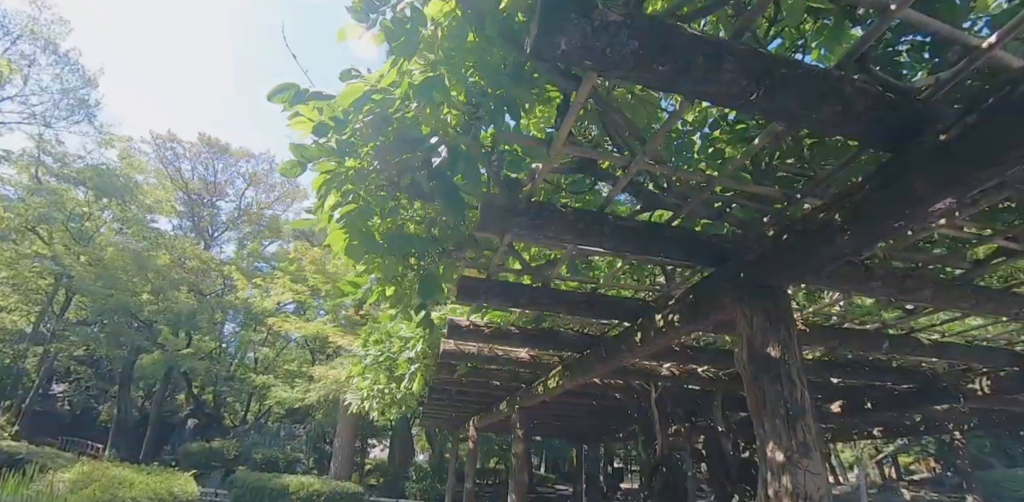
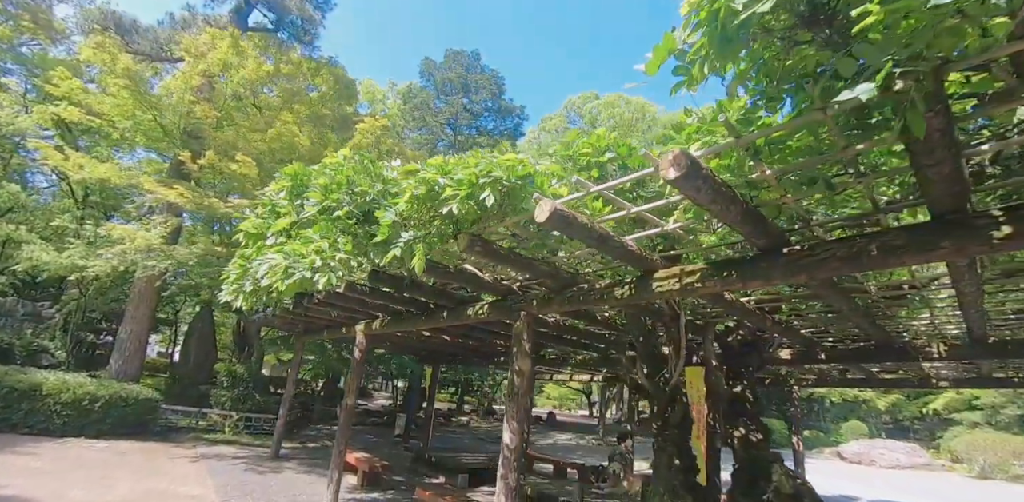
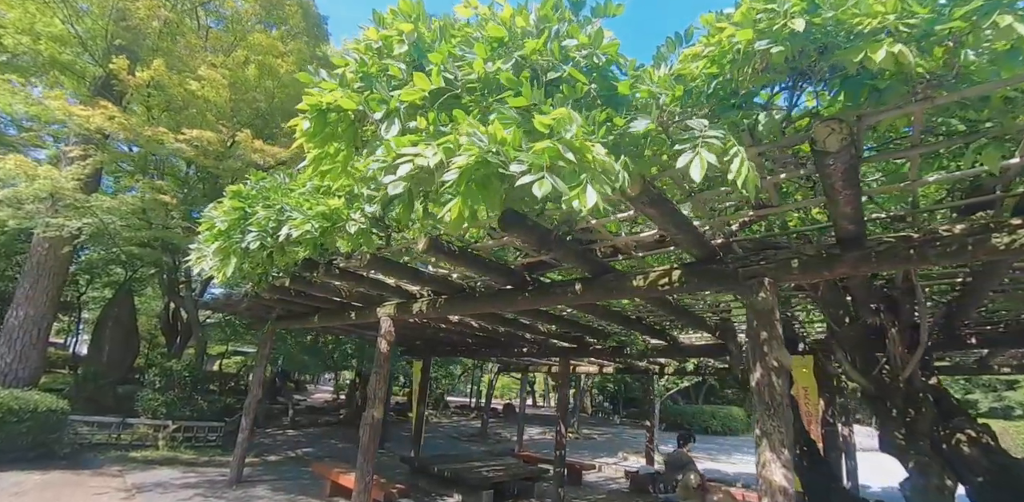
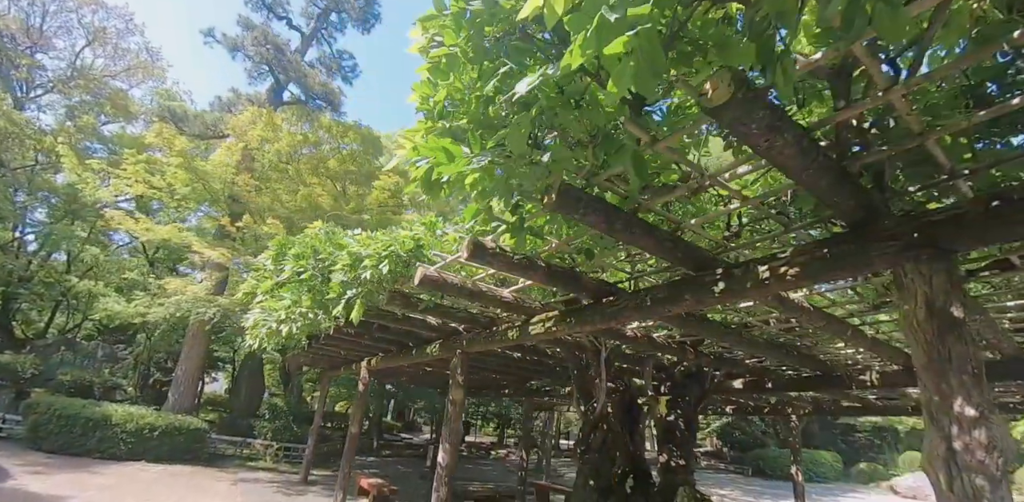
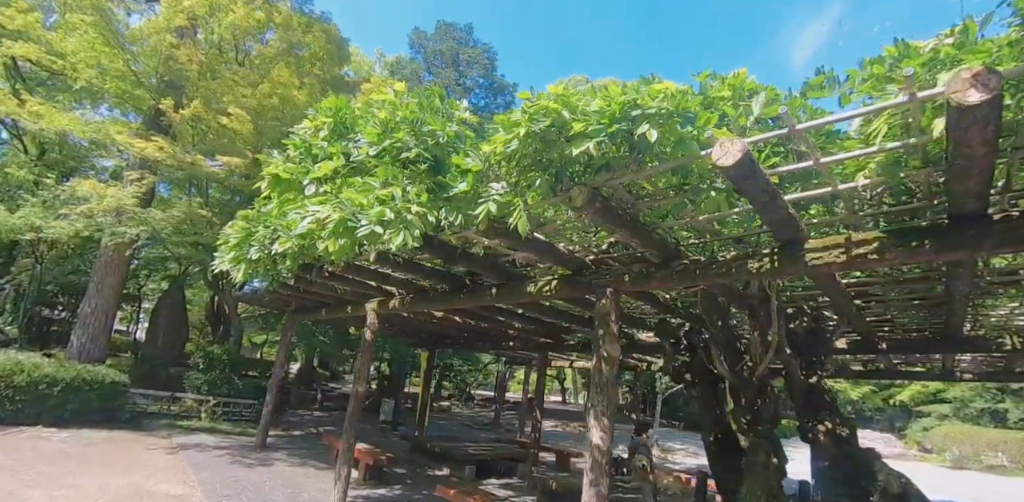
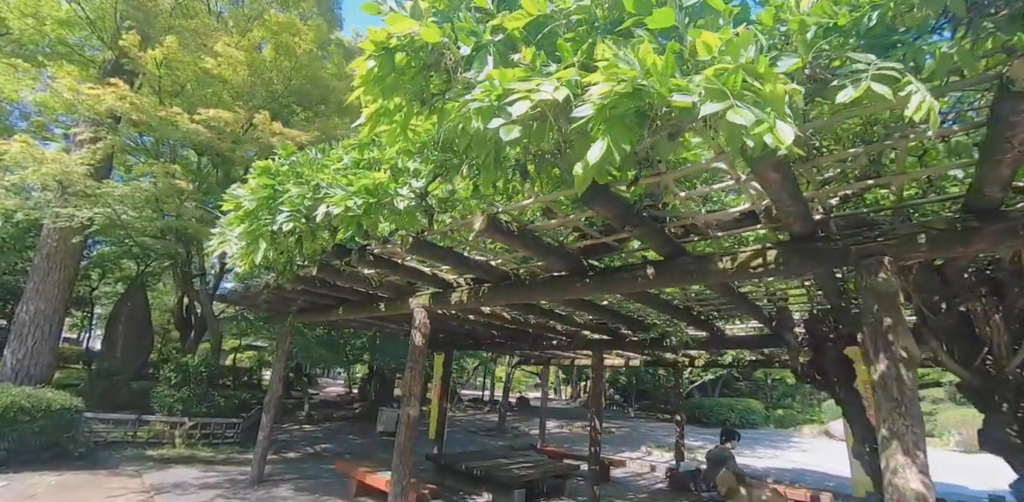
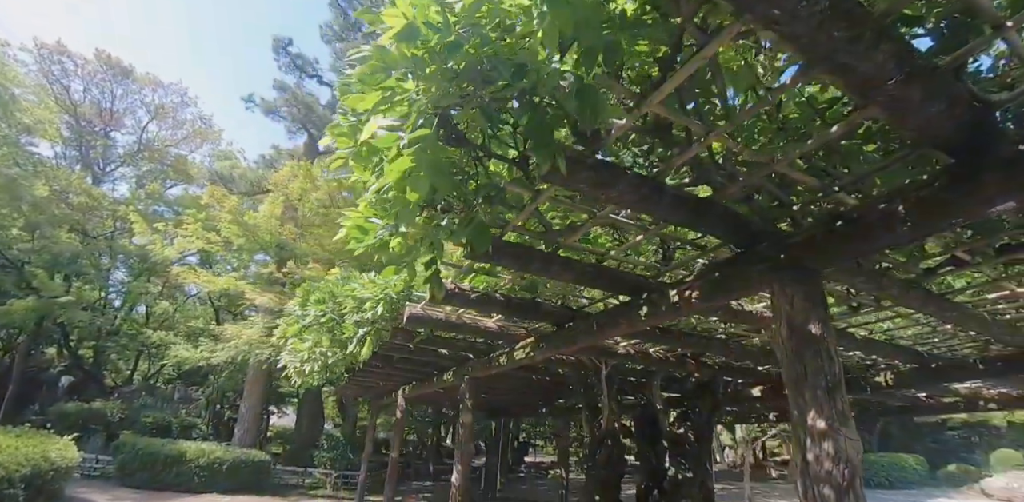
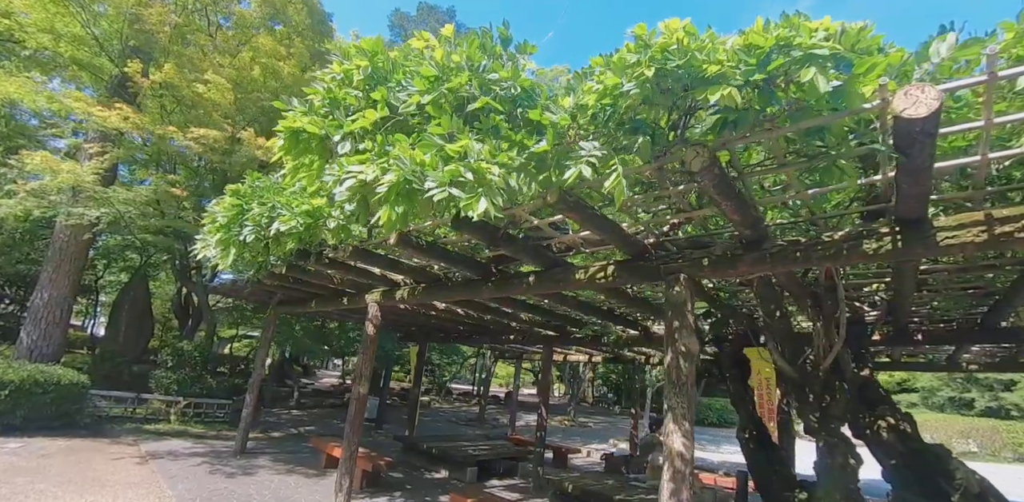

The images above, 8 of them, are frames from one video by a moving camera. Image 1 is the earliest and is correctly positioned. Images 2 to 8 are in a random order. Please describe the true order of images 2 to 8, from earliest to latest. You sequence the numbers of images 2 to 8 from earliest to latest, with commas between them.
7, 4, 2, 5, 8, 3, 6
